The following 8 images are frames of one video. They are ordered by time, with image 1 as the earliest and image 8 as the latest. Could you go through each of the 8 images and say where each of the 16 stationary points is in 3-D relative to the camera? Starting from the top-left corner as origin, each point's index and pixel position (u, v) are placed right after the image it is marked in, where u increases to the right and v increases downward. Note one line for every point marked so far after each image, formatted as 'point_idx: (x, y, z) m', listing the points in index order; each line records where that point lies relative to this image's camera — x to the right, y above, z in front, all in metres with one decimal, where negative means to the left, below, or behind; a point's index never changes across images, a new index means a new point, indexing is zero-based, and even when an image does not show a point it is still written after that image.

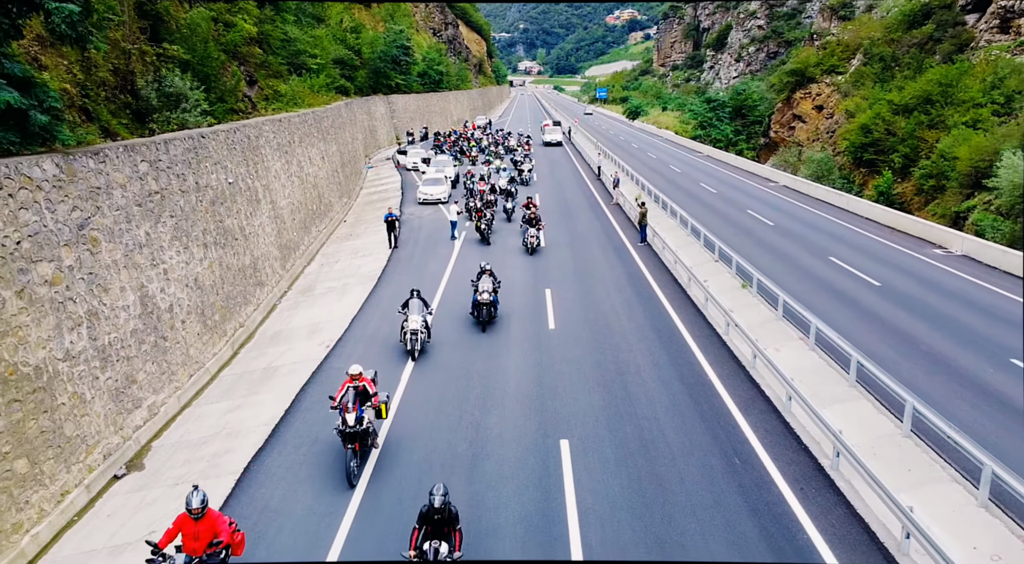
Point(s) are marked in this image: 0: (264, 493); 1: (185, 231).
0: (-3.5, -2.9, +9.5) m
1: (-7.0, +1.1, +14.4) m
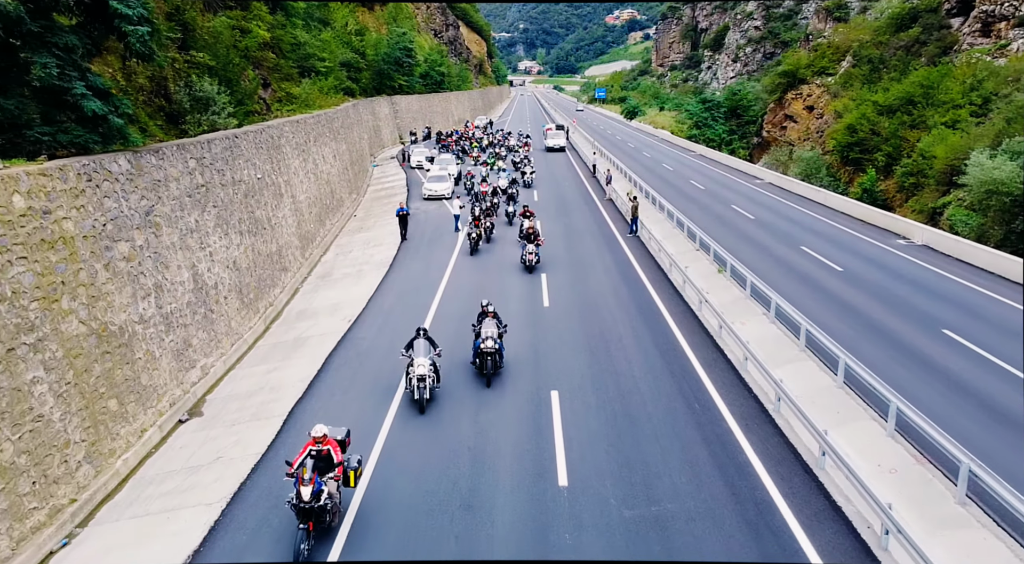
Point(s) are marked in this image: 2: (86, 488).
0: (-3.5, -2.5, +11.5) m
1: (-7.1, +1.5, +16.4) m
2: (-6.2, -3.0, +9.8) m
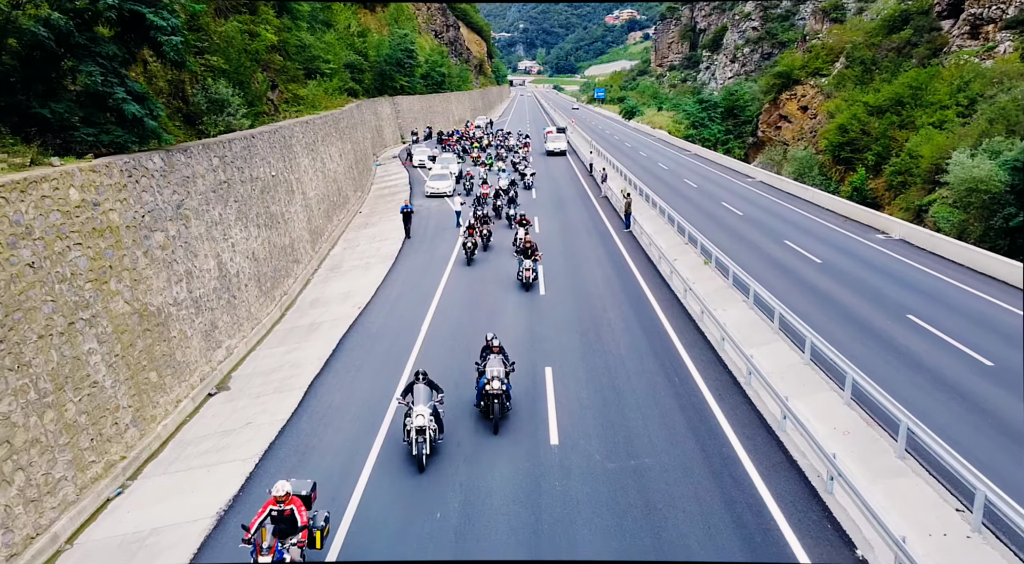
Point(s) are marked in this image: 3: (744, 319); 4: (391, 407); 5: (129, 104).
0: (-3.6, -2.2, +12.8) m
1: (-7.1, +1.8, +17.7) m
2: (-6.2, -2.7, +11.1) m
3: (+5.6, -0.9, +16.0) m
4: (-2.2, -2.3, +12.4) m
5: (-7.5, +3.6, +13.2) m
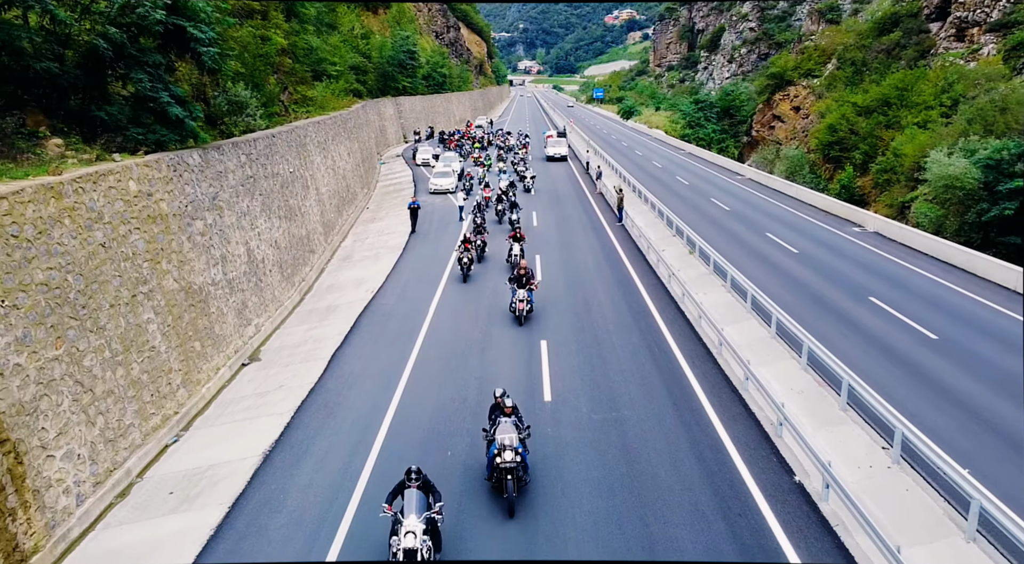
0: (-3.6, -1.8, +14.5) m
1: (-7.1, +2.2, +19.4) m
2: (-6.2, -2.3, +12.8) m
3: (+5.5, -0.5, +17.7) m
4: (-2.3, -1.9, +14.1) m
5: (-7.5, +4.0, +15.0) m
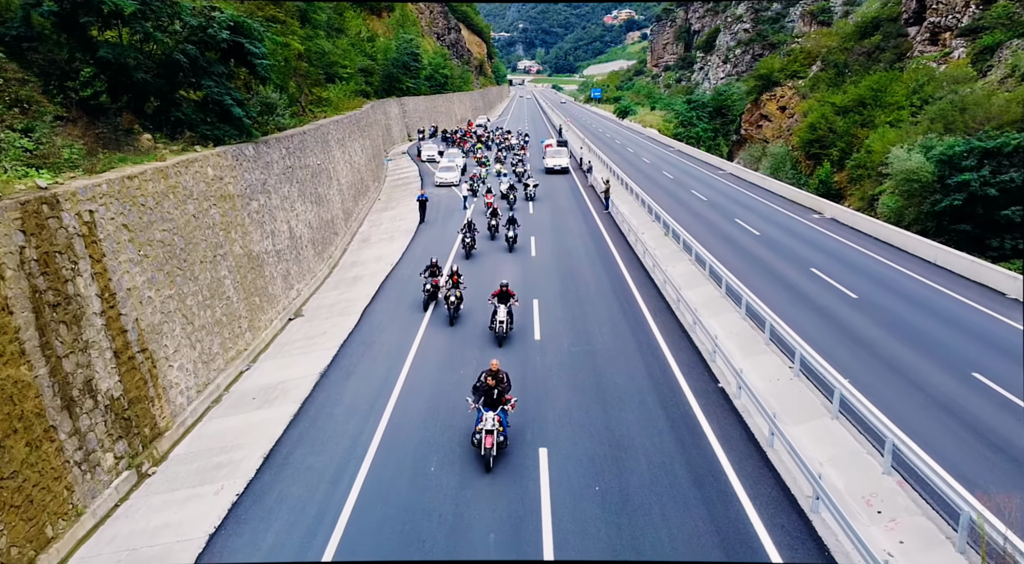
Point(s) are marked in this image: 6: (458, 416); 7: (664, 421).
0: (-3.6, -1.0, +17.9) m
1: (-7.2, +3.1, +22.8) m
2: (-6.3, -1.5, +16.2) m
3: (+5.5, +0.4, +21.1) m
4: (-2.3, -1.1, +17.5) m
5: (-7.6, +4.8, +18.4) m
6: (-1.0, -2.6, +12.5) m
7: (+2.8, -2.5, +12.0) m
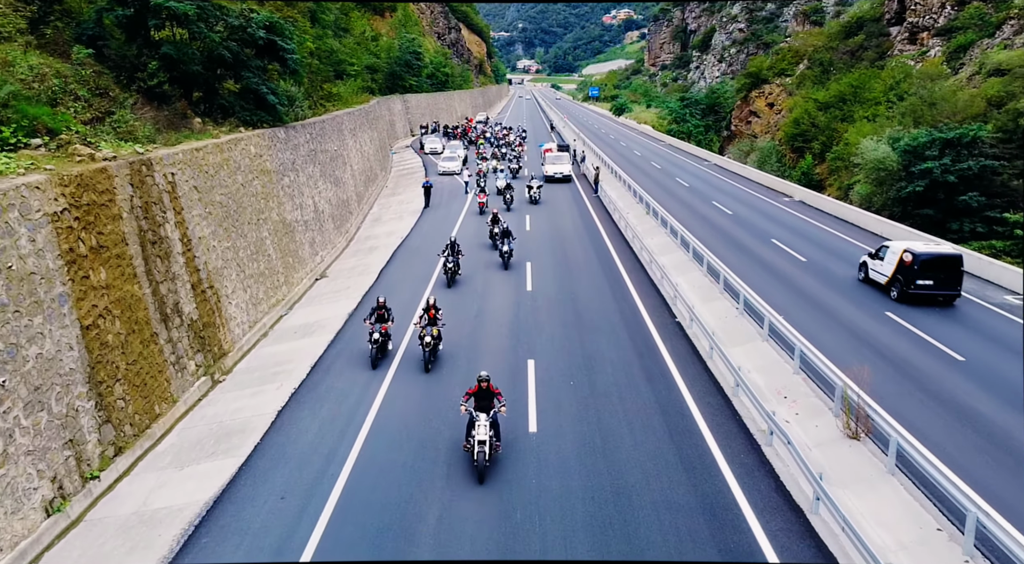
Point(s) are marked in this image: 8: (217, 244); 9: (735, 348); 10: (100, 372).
0: (-3.8, +0.1, +20.8) m
1: (-7.3, +4.2, +25.7) m
2: (-6.4, -0.4, +19.1) m
3: (+5.4, +1.5, +24.1) m
4: (-2.4, +0.1, +20.5) m
5: (-7.7, +5.9, +21.3) m
6: (-1.1, -1.4, +15.4) m
7: (+2.6, -1.4, +14.9) m
8: (-6.9, +0.9, +15.6) m
9: (+4.8, -1.4, +14.5) m
10: (-6.6, -1.5, +10.7) m
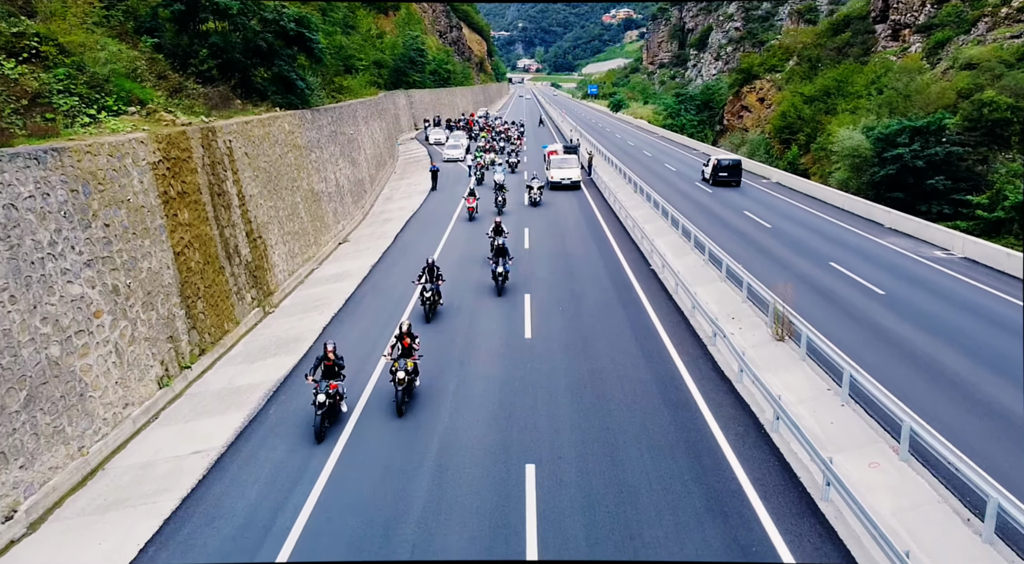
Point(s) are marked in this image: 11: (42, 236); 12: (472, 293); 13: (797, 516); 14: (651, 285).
0: (-3.8, +1.4, +23.7) m
1: (-7.3, +5.5, +28.6) m
2: (-6.4, +0.9, +22.0) m
3: (+5.4, +2.8, +27.0) m
4: (-2.4, +1.4, +23.4) m
5: (-7.7, +7.2, +24.2) m
6: (-1.1, -0.1, +18.3) m
7: (+2.6, -0.1, +17.8) m
8: (-6.9, +2.2, +18.5) m
9: (+4.8, -0.1, +17.4) m
10: (-6.6, -0.2, +13.6) m
11: (-7.0, +0.7, +10.0) m
12: (-1.1, -0.2, +17.8) m
13: (+3.4, -2.8, +8.1) m
14: (+3.7, 0.0, +18.0) m
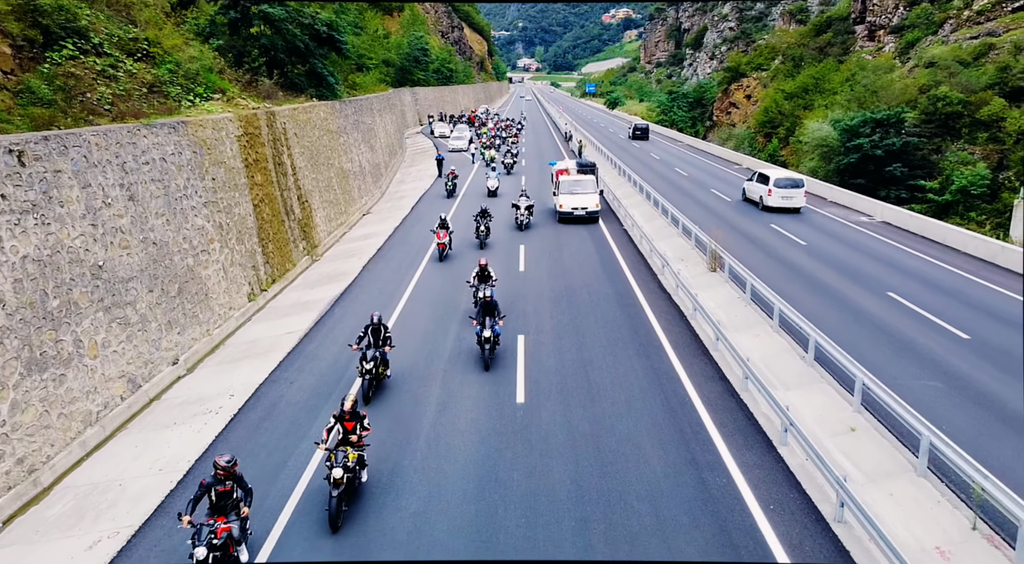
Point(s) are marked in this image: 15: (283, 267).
0: (-3.8, +2.9, +28.0) m
1: (-7.4, +7.0, +32.9) m
2: (-6.5, +2.4, +26.3) m
3: (+5.3, +4.3, +31.2) m
4: (-2.5, +2.8, +27.6) m
5: (-7.8, +8.7, +28.4) m
6: (-1.2, +1.3, +22.6) m
7: (+2.6, +1.3, +22.1) m
8: (-7.0, +3.7, +22.8) m
9: (+4.8, +1.3, +21.6) m
10: (-6.7, +1.3, +17.9) m
11: (-7.1, +2.1, +14.2) m
12: (-1.2, +1.2, +22.1) m
13: (+3.4, -1.4, +12.4) m
14: (+3.6, +1.4, +22.3) m
15: (-6.4, +0.4, +18.7) m
